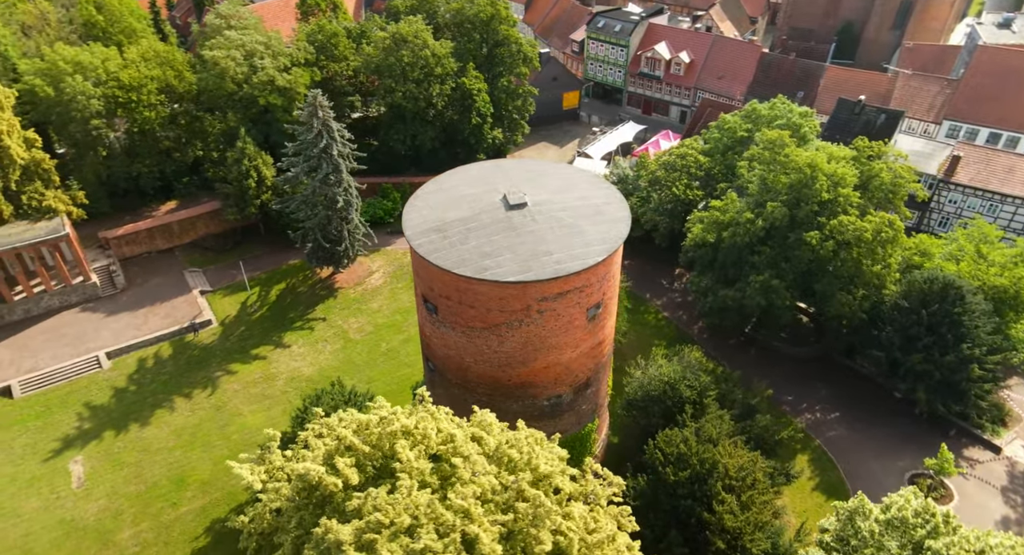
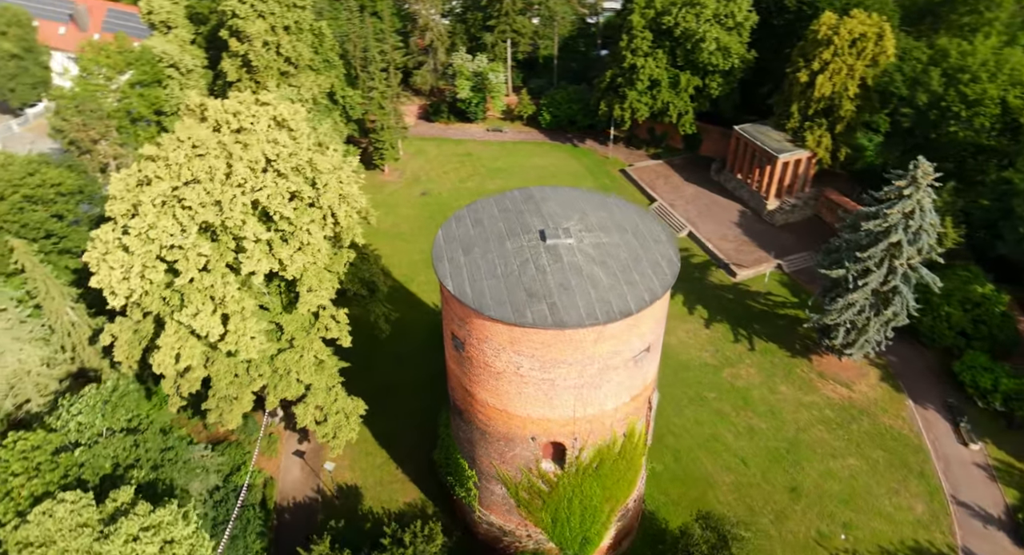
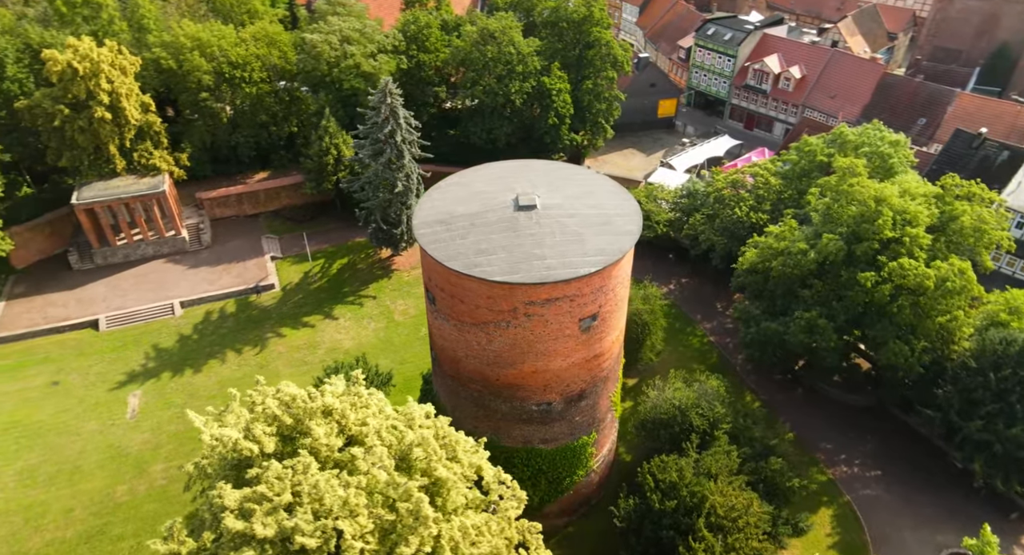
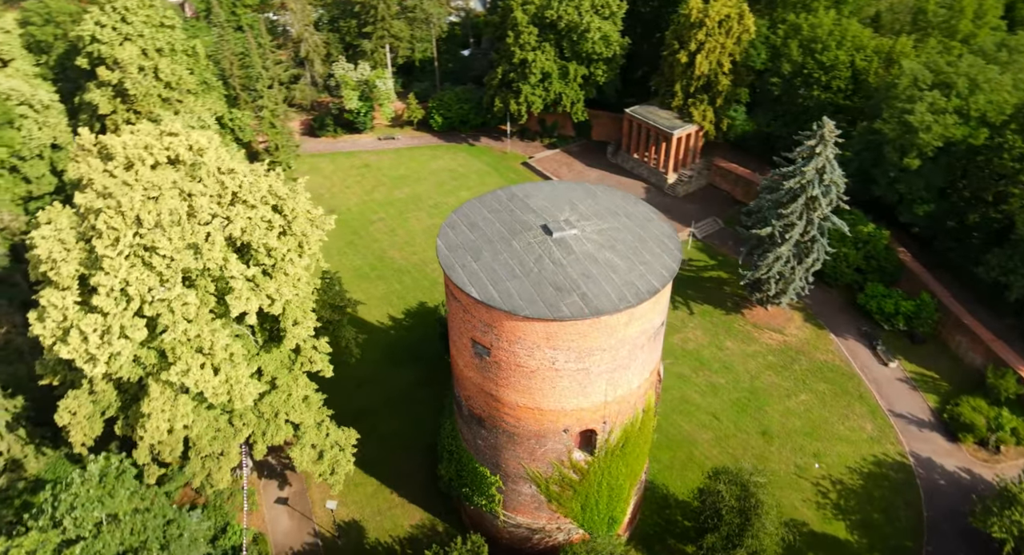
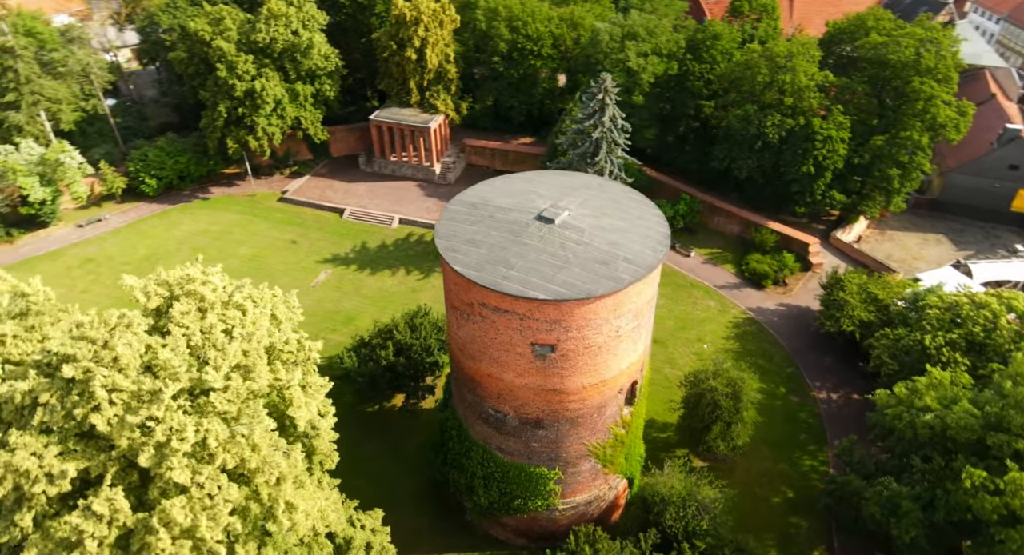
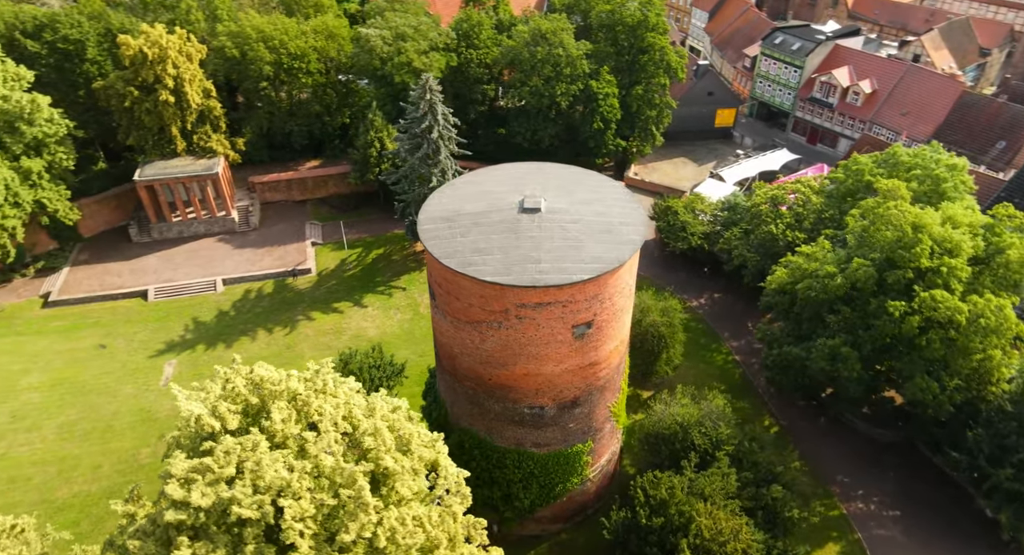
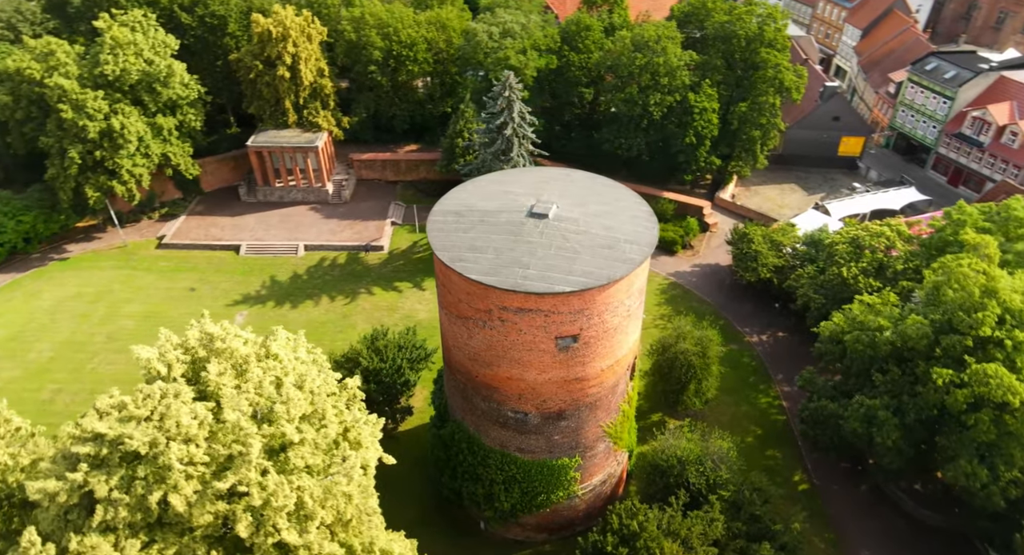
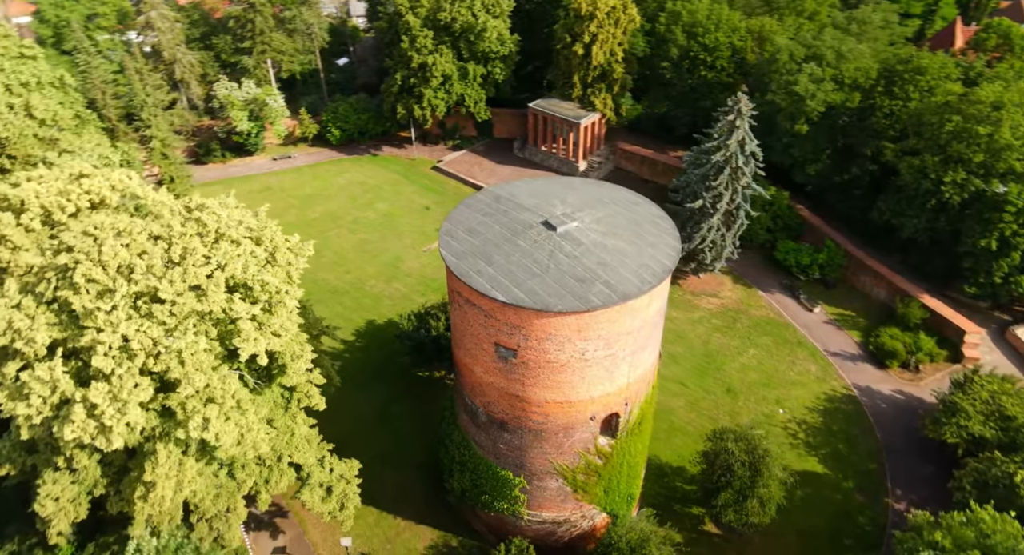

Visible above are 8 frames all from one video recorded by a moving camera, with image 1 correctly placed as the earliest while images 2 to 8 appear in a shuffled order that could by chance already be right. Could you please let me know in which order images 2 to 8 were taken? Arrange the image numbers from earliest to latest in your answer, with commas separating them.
3, 6, 7, 5, 8, 4, 2
